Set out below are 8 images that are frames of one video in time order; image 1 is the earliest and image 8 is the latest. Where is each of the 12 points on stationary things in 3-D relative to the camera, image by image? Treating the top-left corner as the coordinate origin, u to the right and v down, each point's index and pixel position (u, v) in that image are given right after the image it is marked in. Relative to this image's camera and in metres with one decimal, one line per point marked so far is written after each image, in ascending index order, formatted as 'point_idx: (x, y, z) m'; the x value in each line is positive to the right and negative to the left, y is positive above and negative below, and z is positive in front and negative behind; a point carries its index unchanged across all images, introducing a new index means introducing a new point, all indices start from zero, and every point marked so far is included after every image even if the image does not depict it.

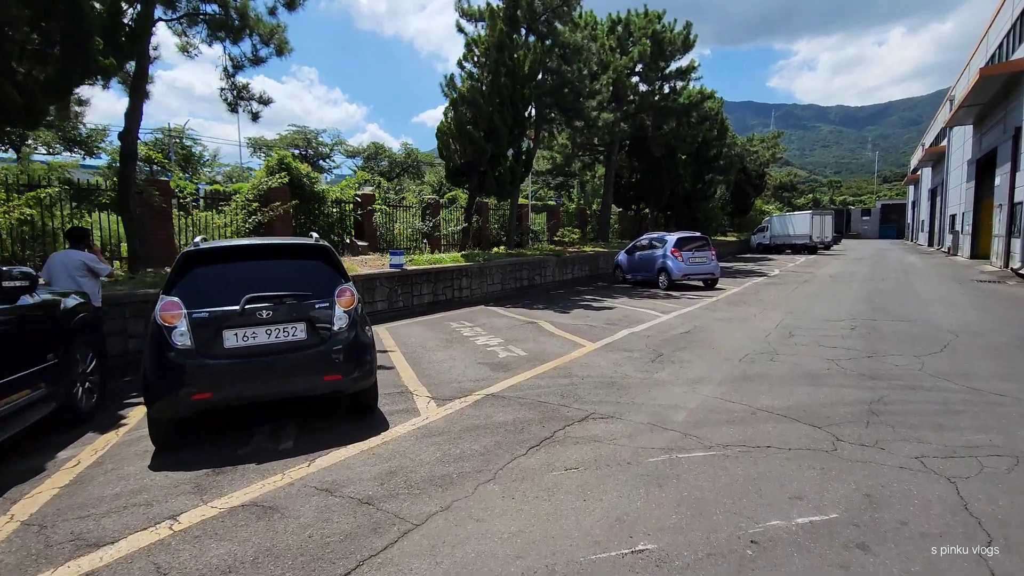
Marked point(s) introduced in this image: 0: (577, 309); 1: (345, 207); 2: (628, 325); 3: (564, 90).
0: (+1.5, -0.5, +12.4) m
1: (-5.0, +2.4, +15.7) m
2: (+2.2, -0.7, +9.9) m
3: (+1.8, +7.0, +18.5) m
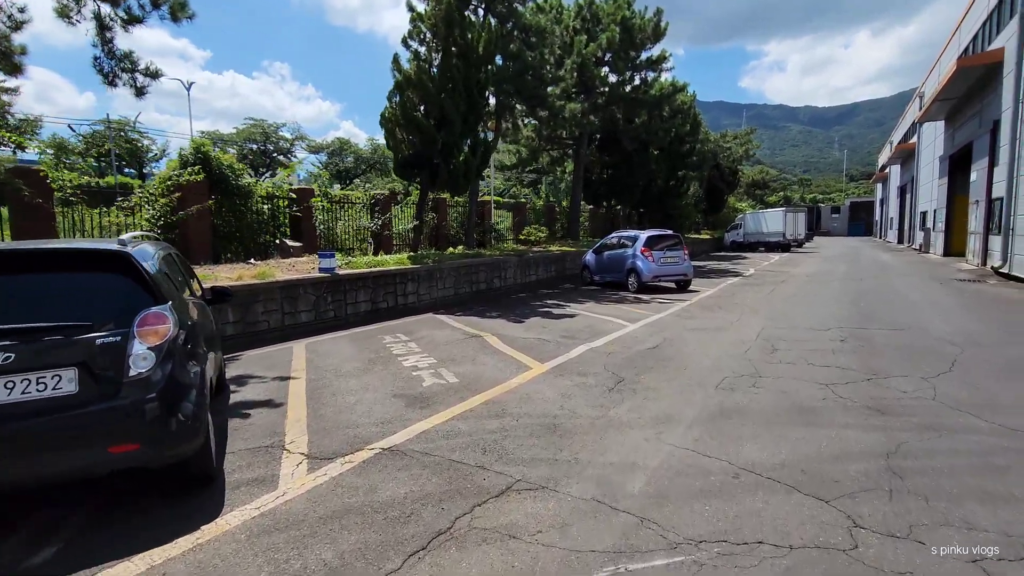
0: (+0.5, -0.6, +11.0) m
1: (-6.3, +2.3, +14.0) m
2: (+1.2, -0.8, +8.6) m
3: (+0.4, +6.9, +17.1) m
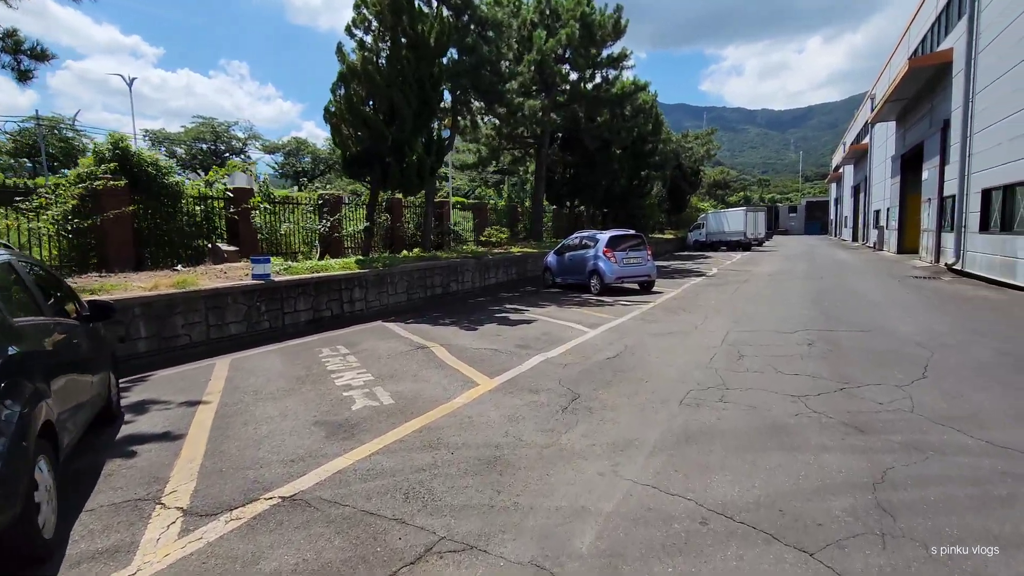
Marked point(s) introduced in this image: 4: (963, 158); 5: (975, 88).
0: (-0.4, -0.7, +10.3) m
1: (-7.4, +2.1, +12.8) m
2: (+0.5, -0.9, +7.9) m
3: (-0.9, +6.8, +16.4) m
4: (+14.6, +4.2, +16.9) m
5: (+14.5, +6.3, +16.3) m
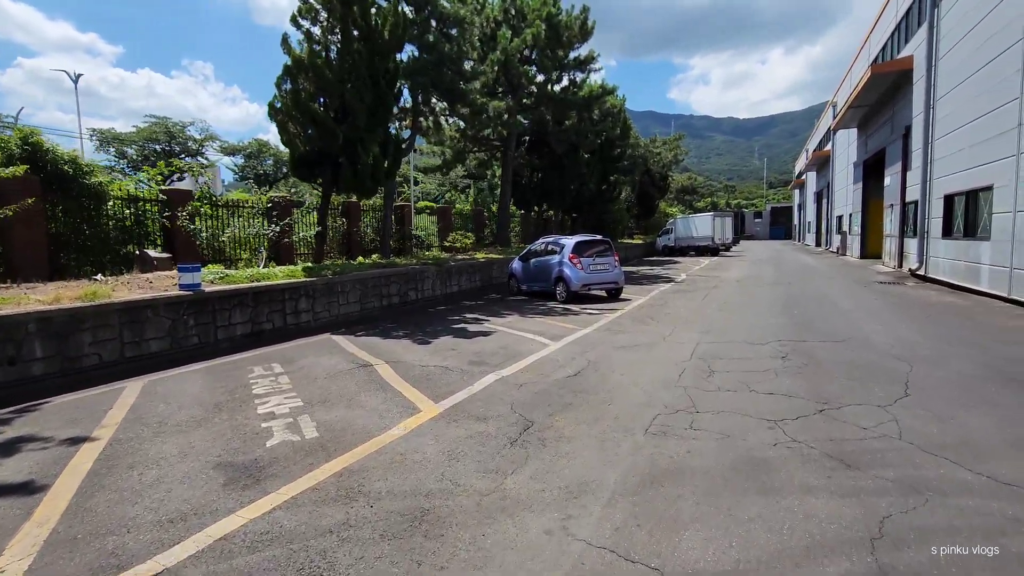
0: (-1.2, -0.9, +9.6) m
1: (-8.3, +1.8, +11.8) m
2: (-0.2, -1.1, +7.2) m
3: (-2.1, +6.6, +15.7) m
4: (+13.4, +4.0, +17.0) m
5: (+13.3, +6.1, +16.4) m
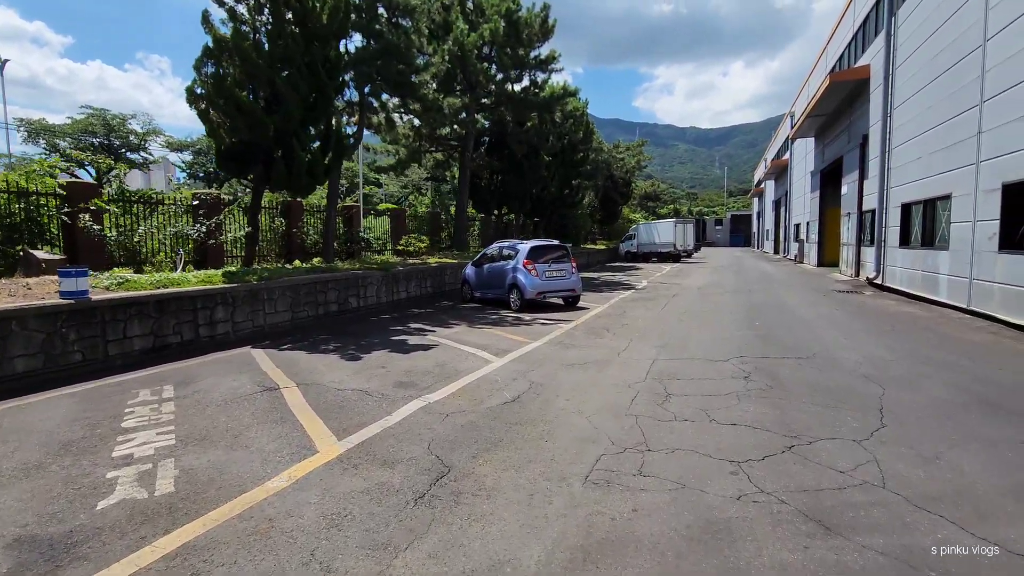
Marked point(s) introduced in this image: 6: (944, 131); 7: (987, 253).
0: (-2.2, -1.0, +8.6) m
1: (-9.4, +1.7, +10.3) m
2: (-1.0, -1.2, +6.3) m
3: (-3.4, +6.4, +14.7) m
4: (+12.0, +3.7, +16.9) m
5: (+11.9, +5.8, +16.4) m
6: (+10.8, +3.9, +13.1) m
7: (+9.7, +0.7, +10.6) m
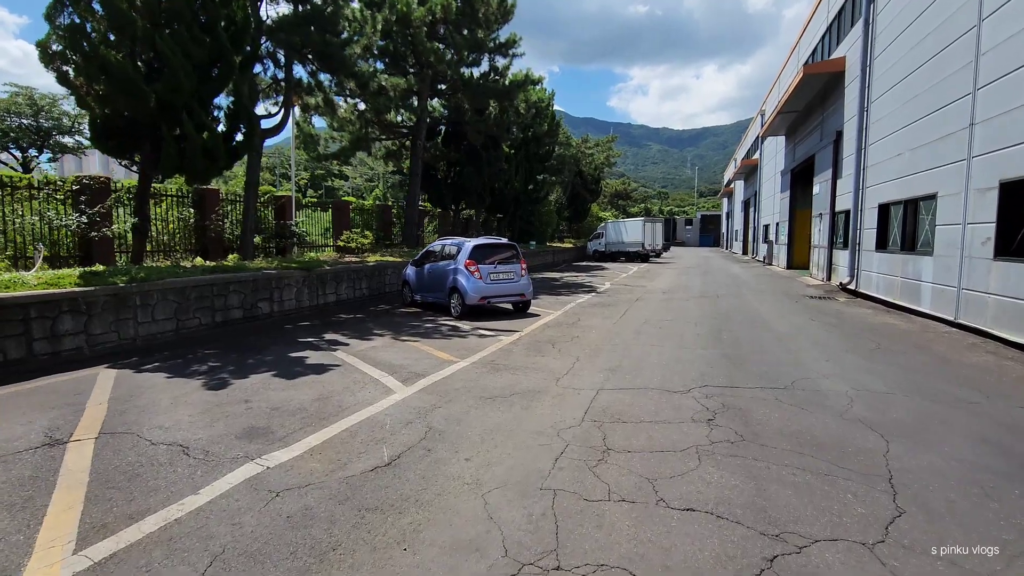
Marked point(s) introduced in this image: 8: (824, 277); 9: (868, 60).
0: (-3.3, -1.1, +6.8) m
1: (-10.5, +1.7, +8.2) m
2: (-2.0, -1.3, +4.6) m
3: (-4.7, +6.4, +12.8) m
4: (+10.5, +3.6, +15.8) m
5: (+10.5, +5.6, +15.3) m
6: (+9.5, +3.7, +11.9) m
7: (+8.5, +0.5, +9.5) m
8: (+11.6, +0.4, +19.5) m
9: (+10.6, +6.8, +15.5) m
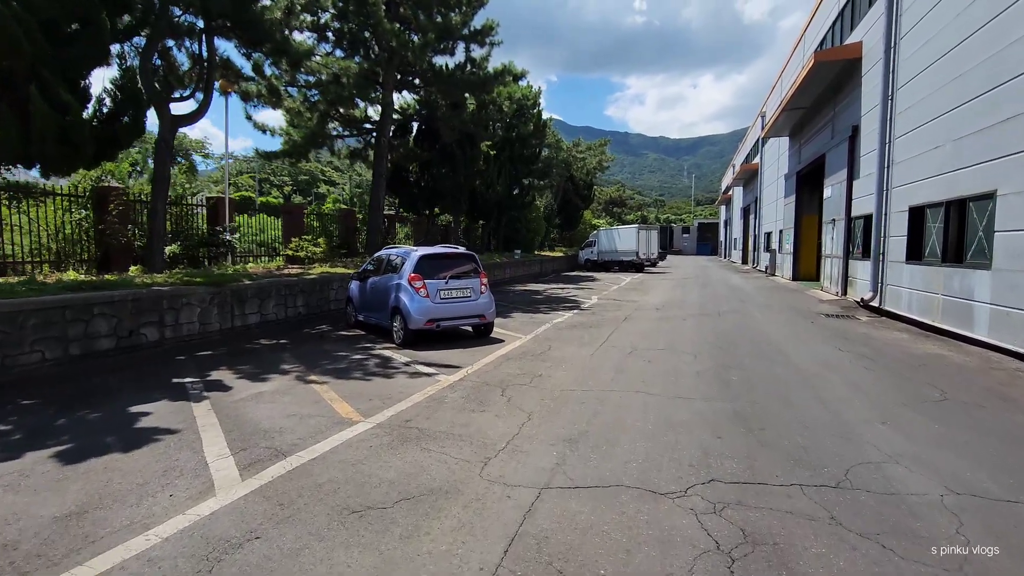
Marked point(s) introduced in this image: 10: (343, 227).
0: (-4.1, -1.4, +4.5) m
1: (-11.3, +1.4, +5.9) m
2: (-2.8, -1.6, +2.3) m
3: (-5.6, +6.0, +10.6) m
4: (+9.6, +3.1, +13.7) m
5: (+9.7, +5.2, +13.2) m
6: (+8.7, +3.3, +9.8) m
7: (+7.6, +0.2, +7.2) m
8: (+10.8, -0.1, +17.3) m
9: (+9.7, +6.3, +13.4) m
10: (-6.2, +2.2, +18.8) m
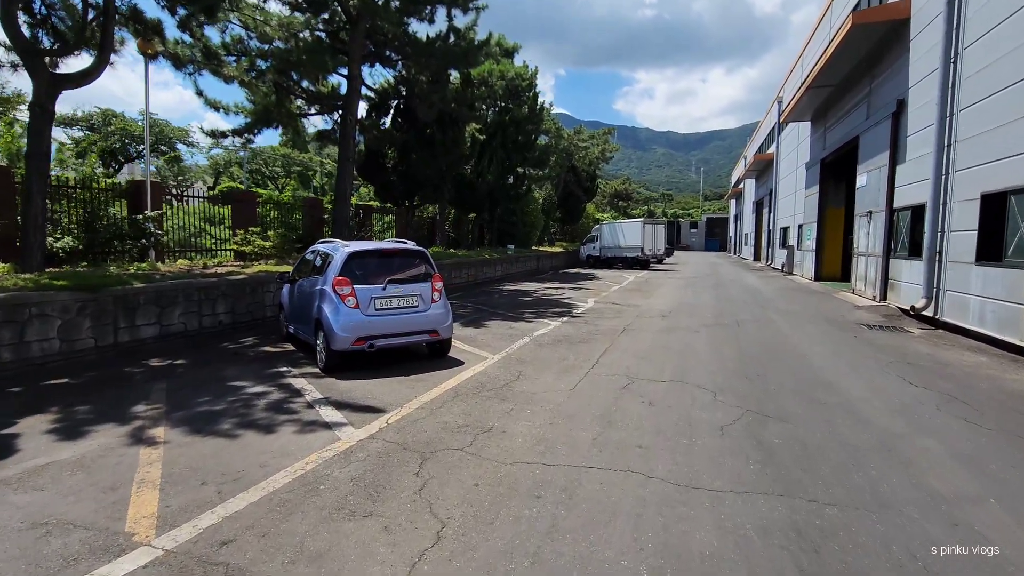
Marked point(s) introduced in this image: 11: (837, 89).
0: (-4.7, -1.6, +2.2) m
1: (-11.9, +1.3, +3.7) m
2: (-3.5, -1.7, 0.0) m
3: (-6.1, +5.9, +8.3) m
4: (+9.1, +3.0, +11.2) m
5: (+9.1, +5.1, +10.7) m
6: (+8.1, +3.2, +7.3) m
7: (+7.0, 0.0, +4.8) m
8: (+10.3, -0.2, +14.8) m
9: (+9.2, +6.2, +10.8) m
10: (-6.7, +2.2, +16.5) m
11: (+11.9, +7.3, +19.3) m
